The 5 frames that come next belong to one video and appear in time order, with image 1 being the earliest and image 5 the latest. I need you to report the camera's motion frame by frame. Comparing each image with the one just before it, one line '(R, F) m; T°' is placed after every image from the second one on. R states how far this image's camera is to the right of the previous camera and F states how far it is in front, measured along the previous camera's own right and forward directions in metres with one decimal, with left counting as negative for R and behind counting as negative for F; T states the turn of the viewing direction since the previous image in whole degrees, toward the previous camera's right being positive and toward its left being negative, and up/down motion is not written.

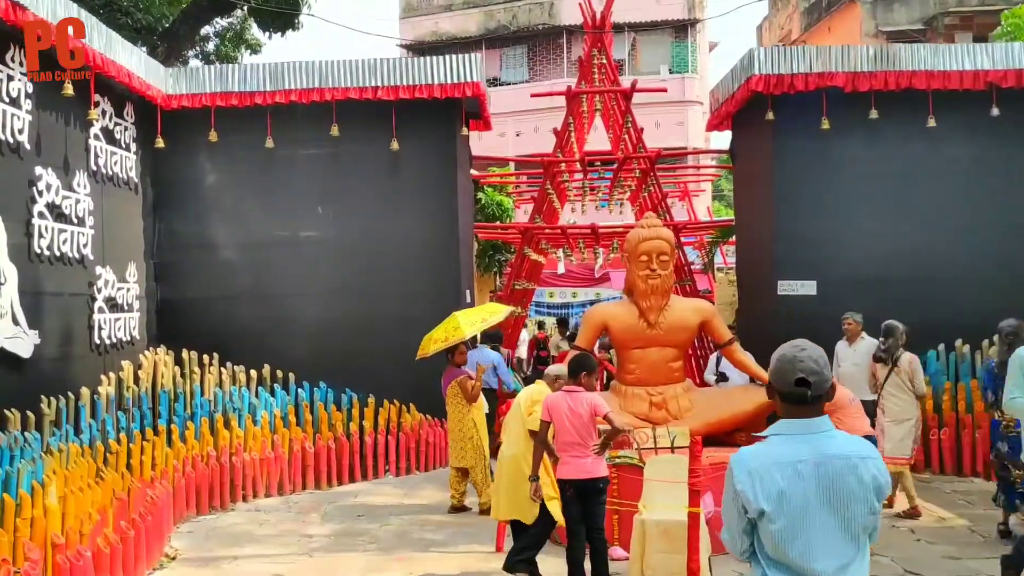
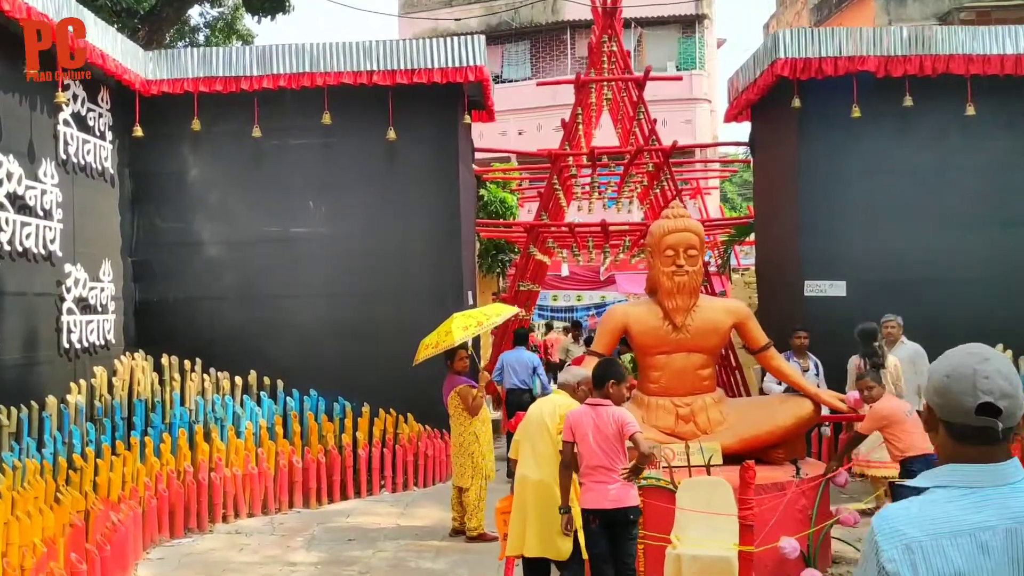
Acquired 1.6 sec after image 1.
(0.0, +0.5) m; 0°
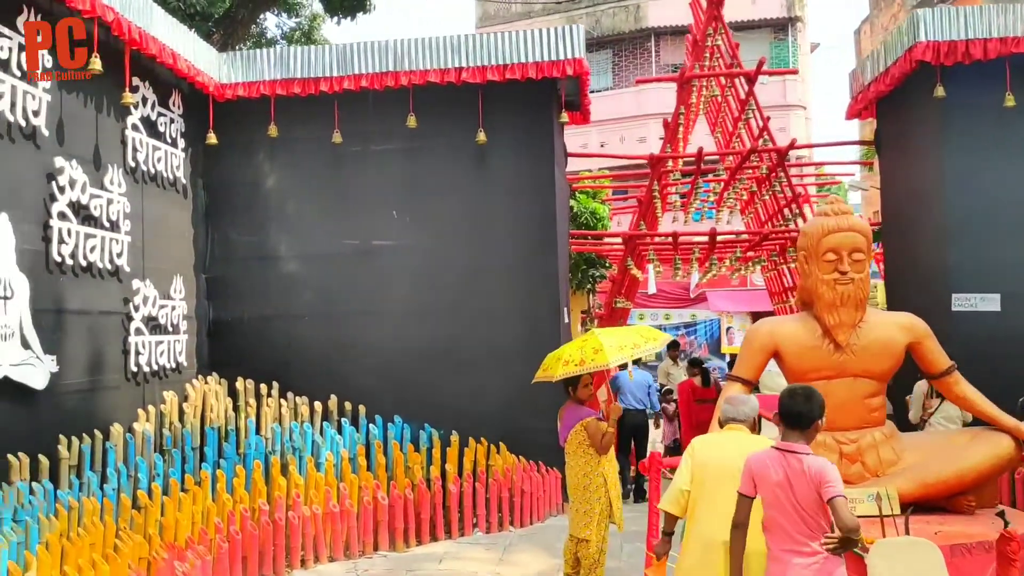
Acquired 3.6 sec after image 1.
(-0.2, +0.6) m; -4°
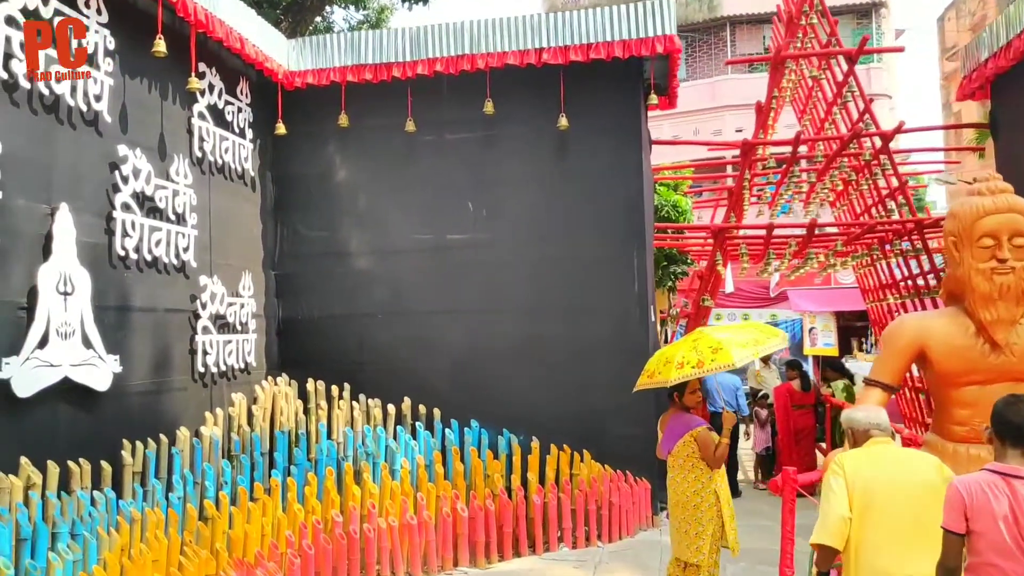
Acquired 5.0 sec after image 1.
(-0.1, +0.4) m; -4°
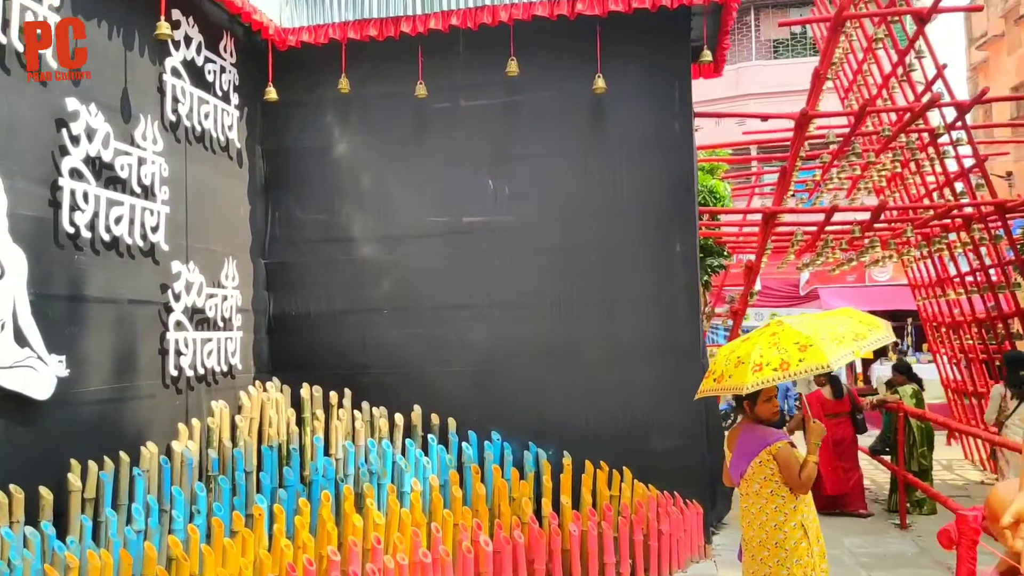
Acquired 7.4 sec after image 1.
(-0.1, +0.8) m; 0°
